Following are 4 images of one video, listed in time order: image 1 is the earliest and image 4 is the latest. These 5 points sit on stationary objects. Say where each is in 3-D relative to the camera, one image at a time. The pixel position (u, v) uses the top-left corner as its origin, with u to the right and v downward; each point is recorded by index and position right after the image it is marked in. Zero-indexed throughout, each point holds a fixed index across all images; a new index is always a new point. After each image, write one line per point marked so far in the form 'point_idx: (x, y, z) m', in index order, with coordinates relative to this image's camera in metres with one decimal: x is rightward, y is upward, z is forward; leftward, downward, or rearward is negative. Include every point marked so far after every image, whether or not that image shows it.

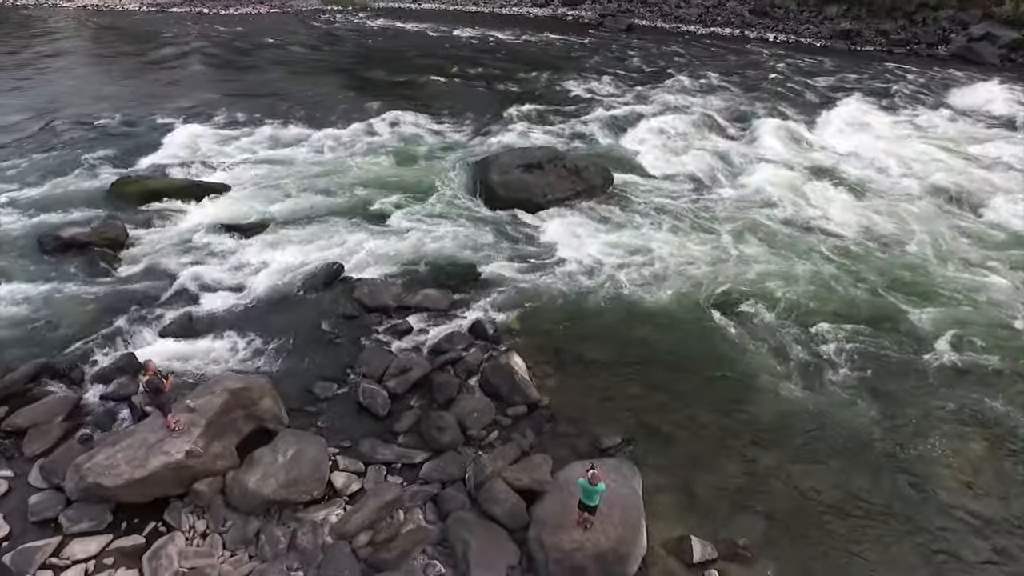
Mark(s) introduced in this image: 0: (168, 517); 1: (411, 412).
0: (-5.0, -3.3, +9.5) m
1: (-1.8, -2.2, +11.7) m
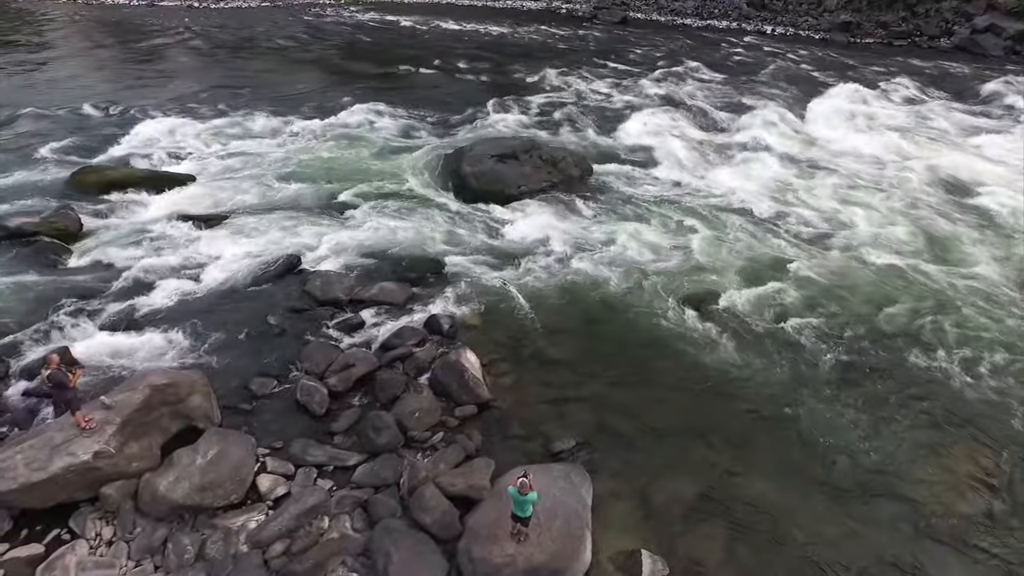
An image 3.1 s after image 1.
0: (-5.9, -3.1, +8.8) m
1: (-2.7, -2.1, +10.9) m
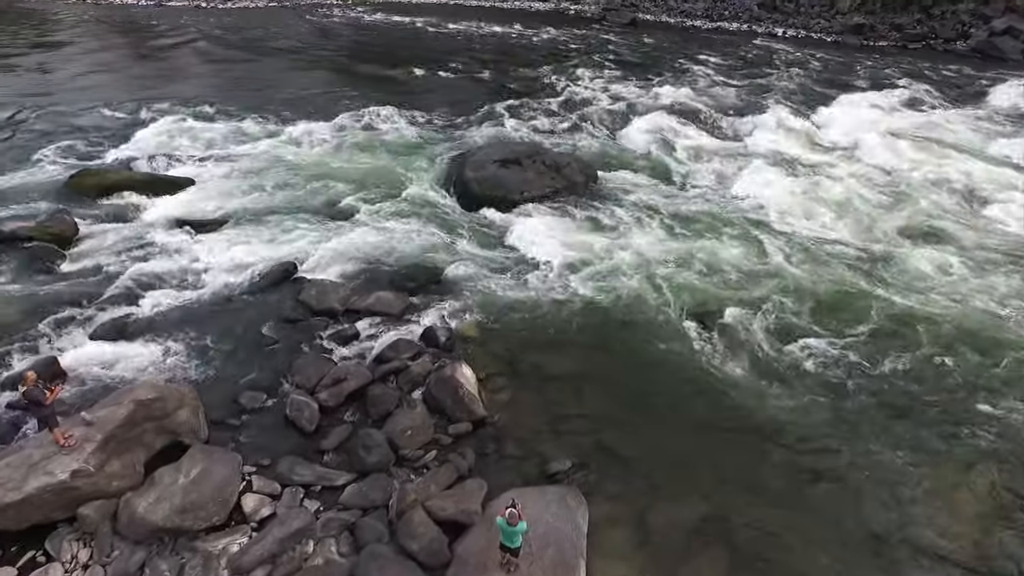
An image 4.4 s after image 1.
0: (-6.0, -3.3, +8.5) m
1: (-2.7, -2.3, +10.6) m
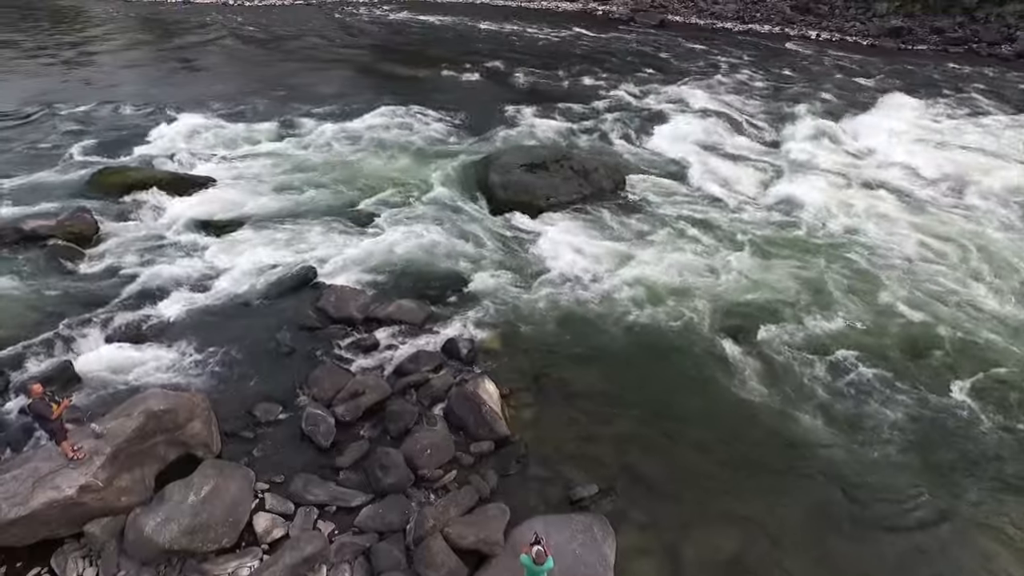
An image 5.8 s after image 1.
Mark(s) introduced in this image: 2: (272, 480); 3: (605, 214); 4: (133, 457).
0: (-5.7, -3.4, +8.2) m
1: (-2.4, -2.4, +10.2) m
2: (-3.5, -2.8, +9.6) m
3: (+2.4, +1.9, +17.0) m
4: (-5.2, -2.3, +9.1) m
